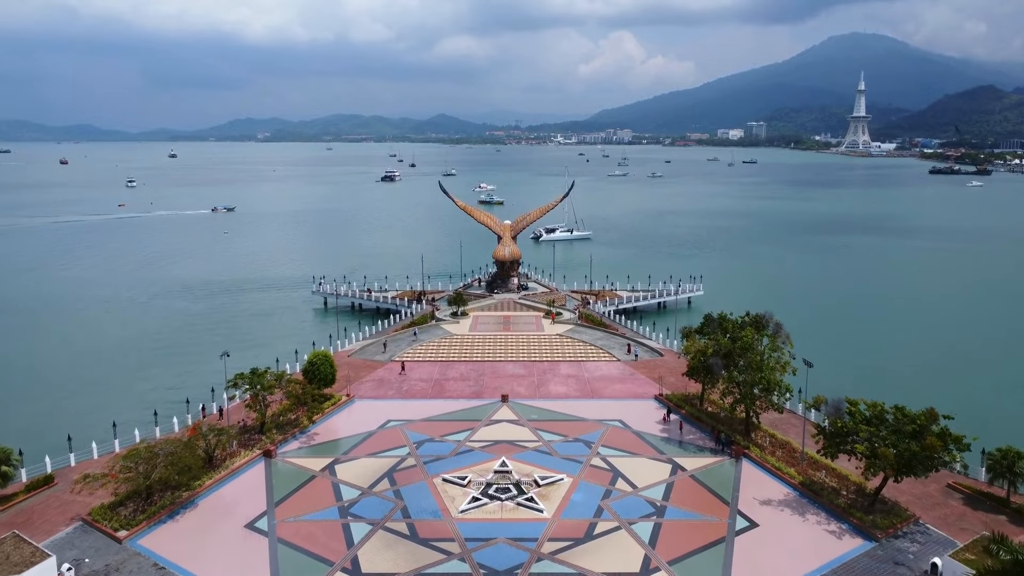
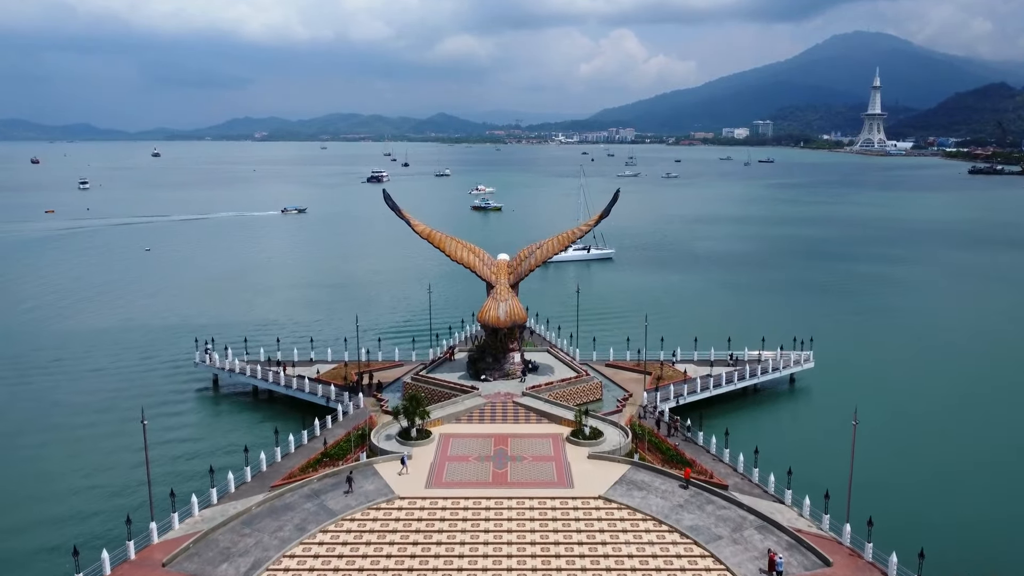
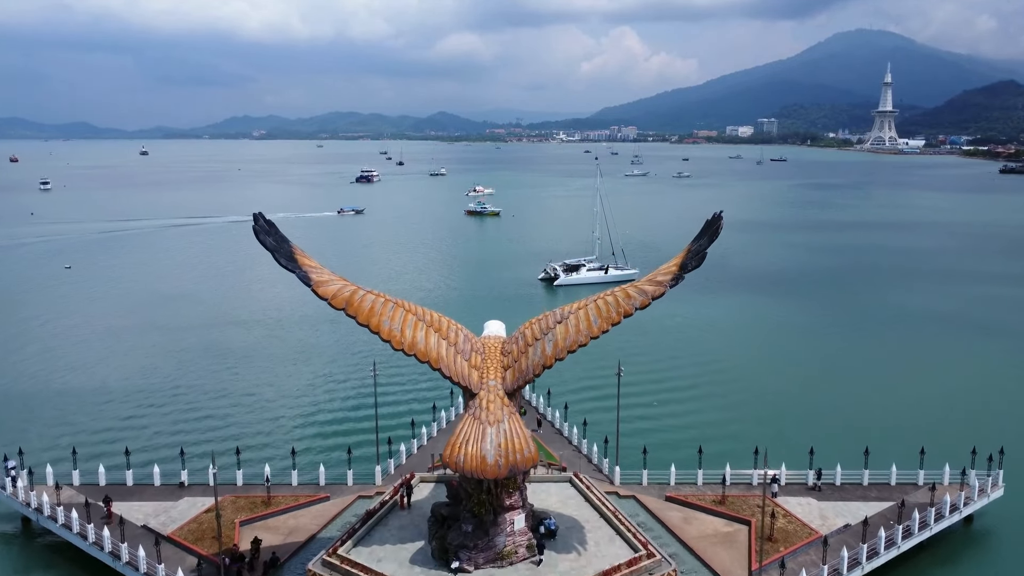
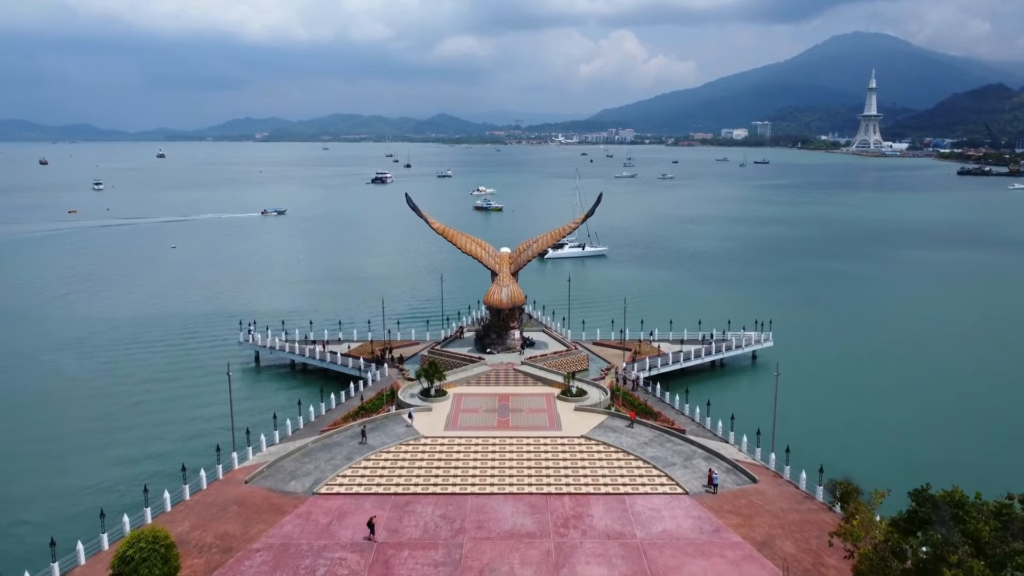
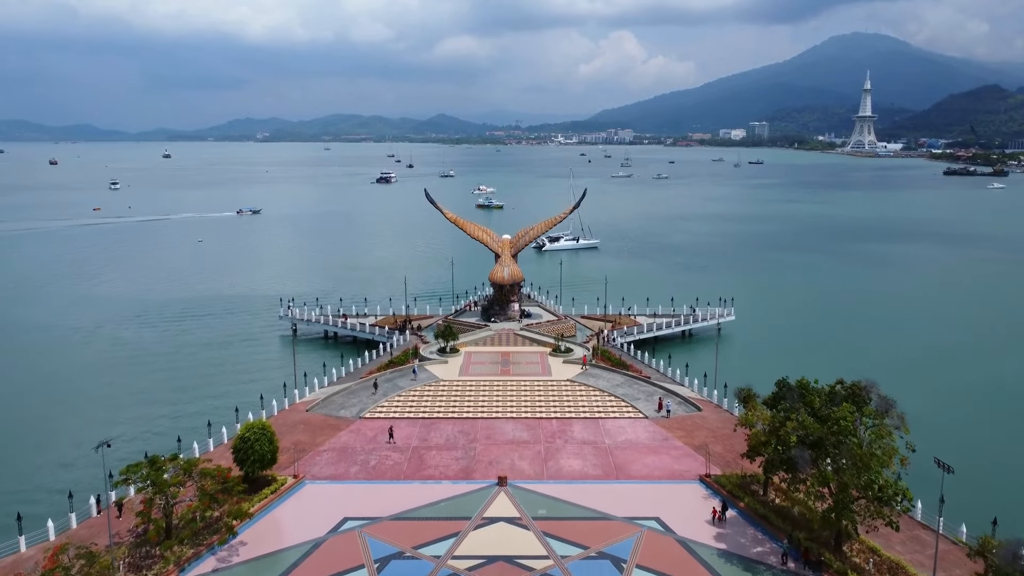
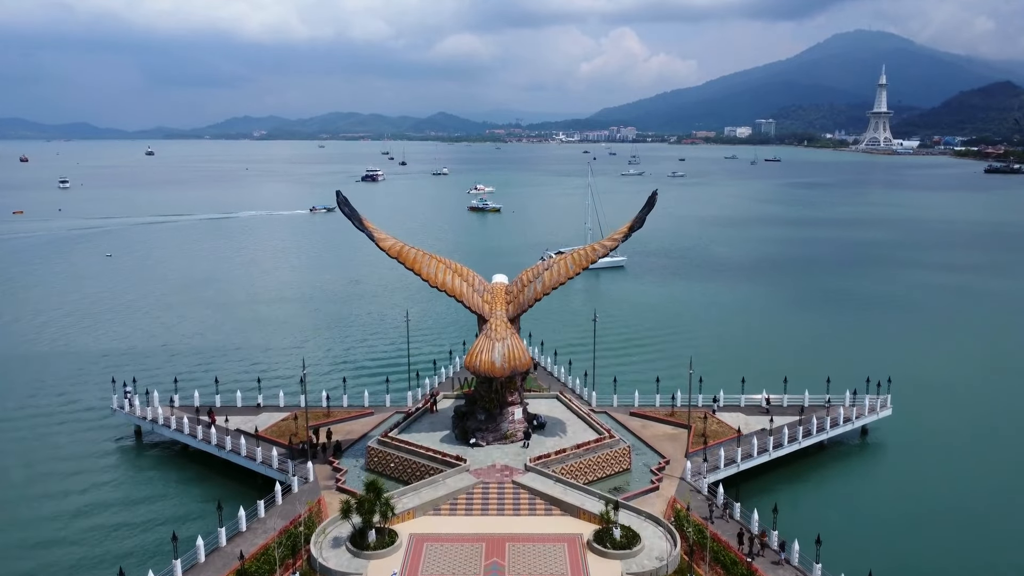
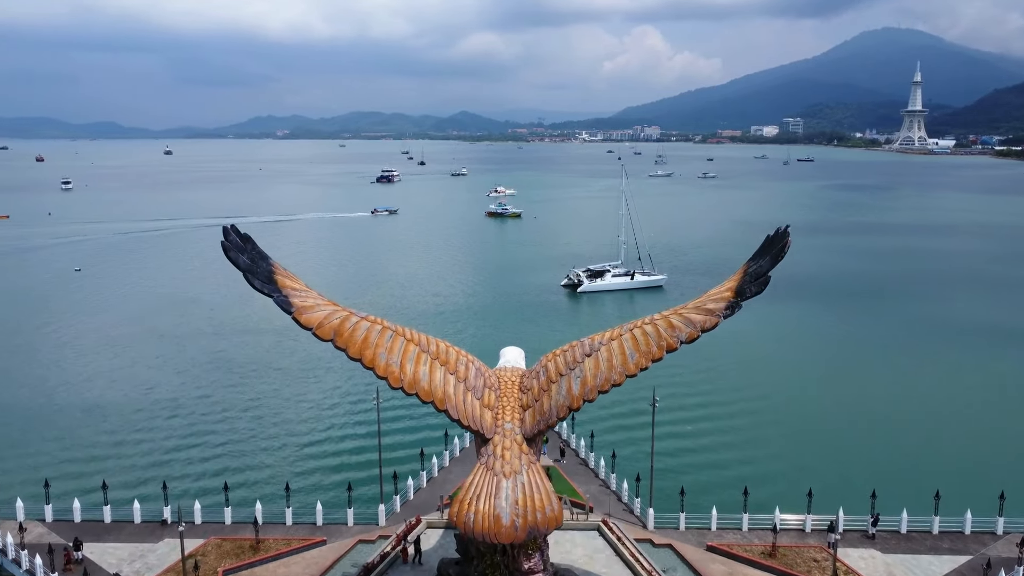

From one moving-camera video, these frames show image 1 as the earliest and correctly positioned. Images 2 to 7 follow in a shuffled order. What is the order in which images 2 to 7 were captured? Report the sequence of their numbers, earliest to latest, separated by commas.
5, 4, 2, 6, 3, 7
